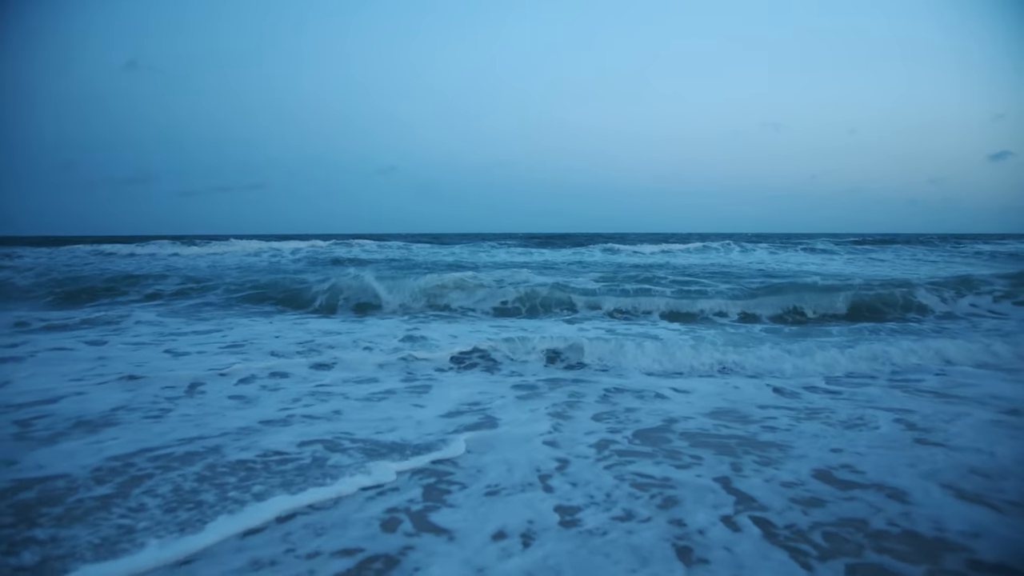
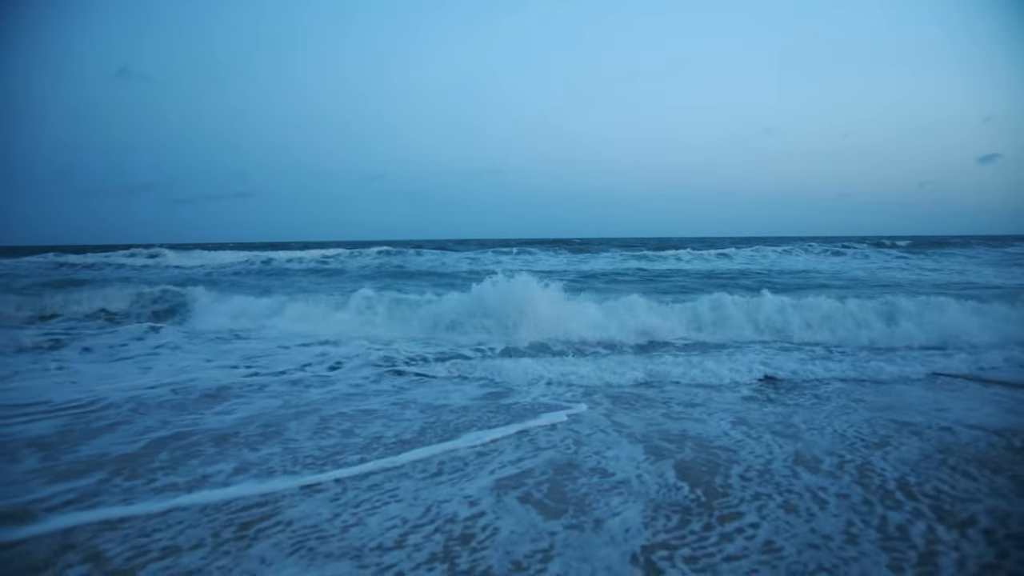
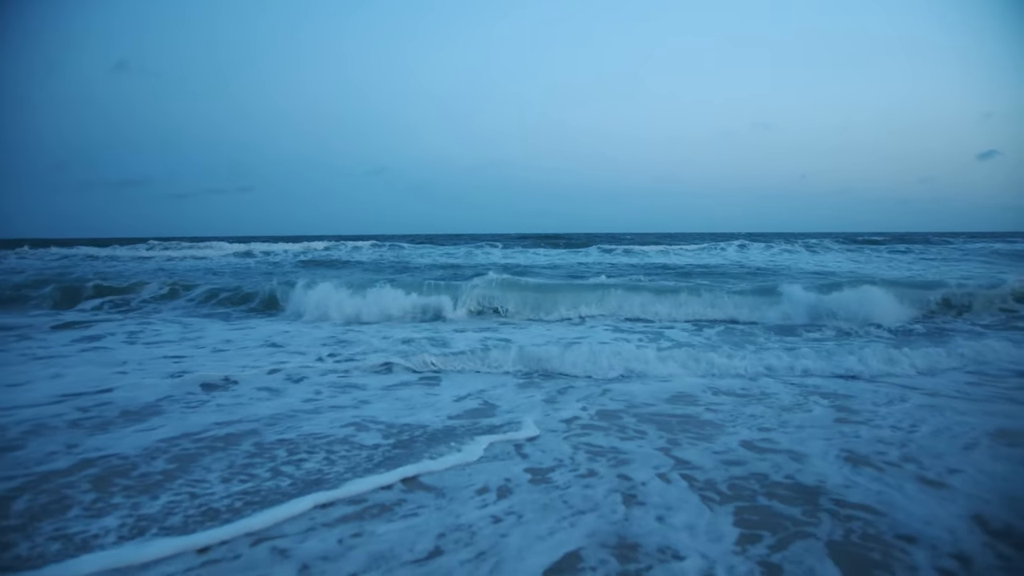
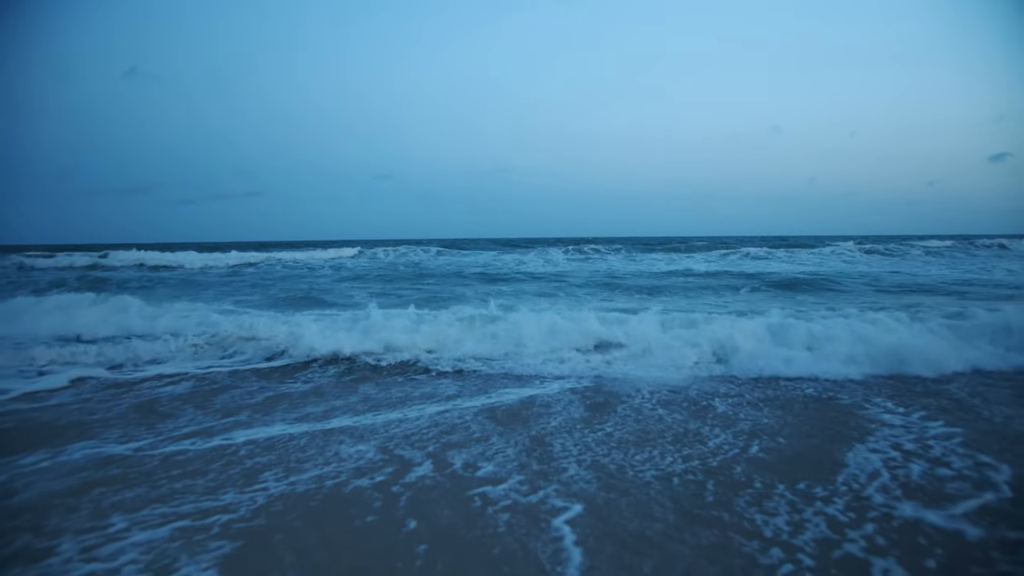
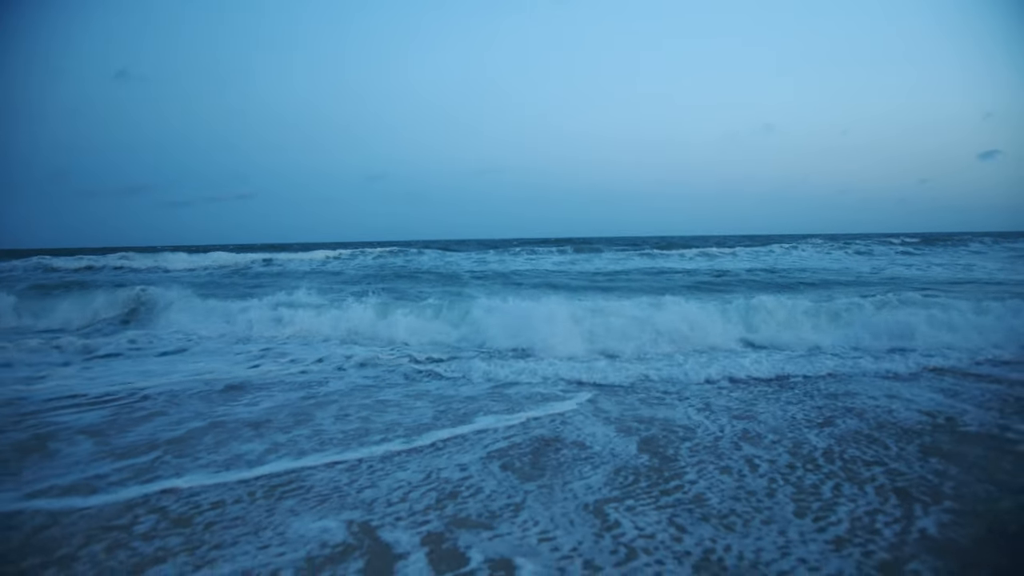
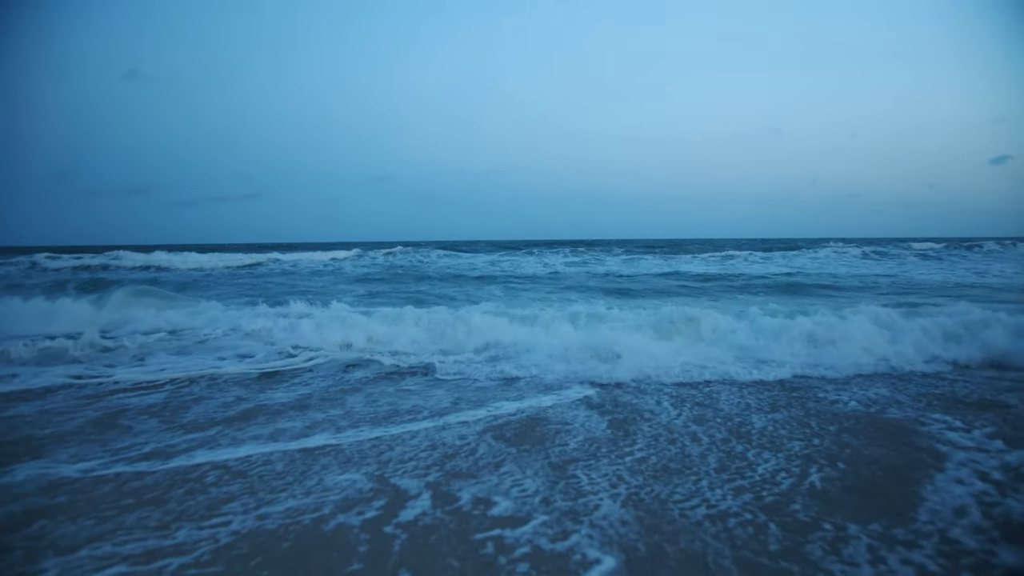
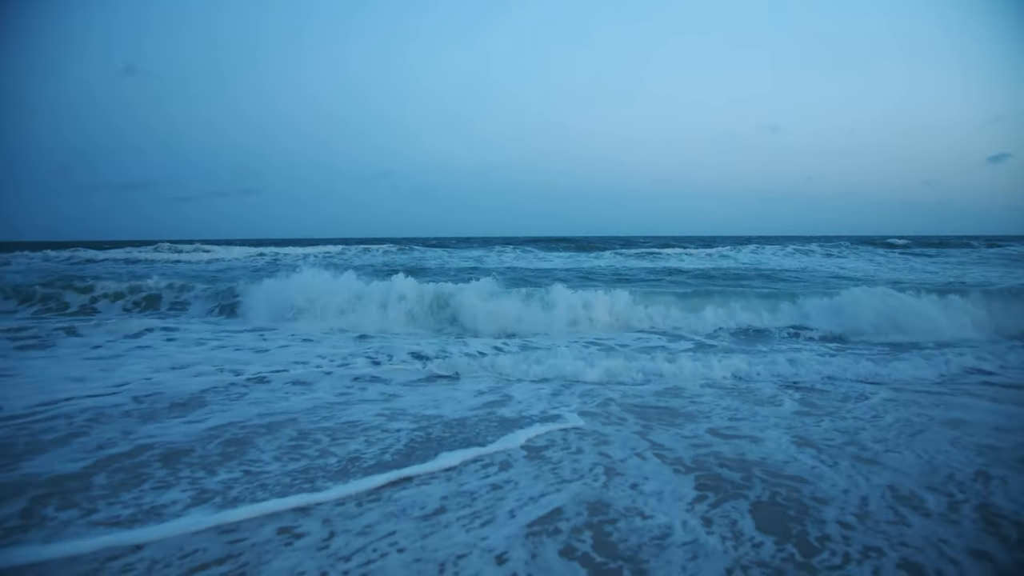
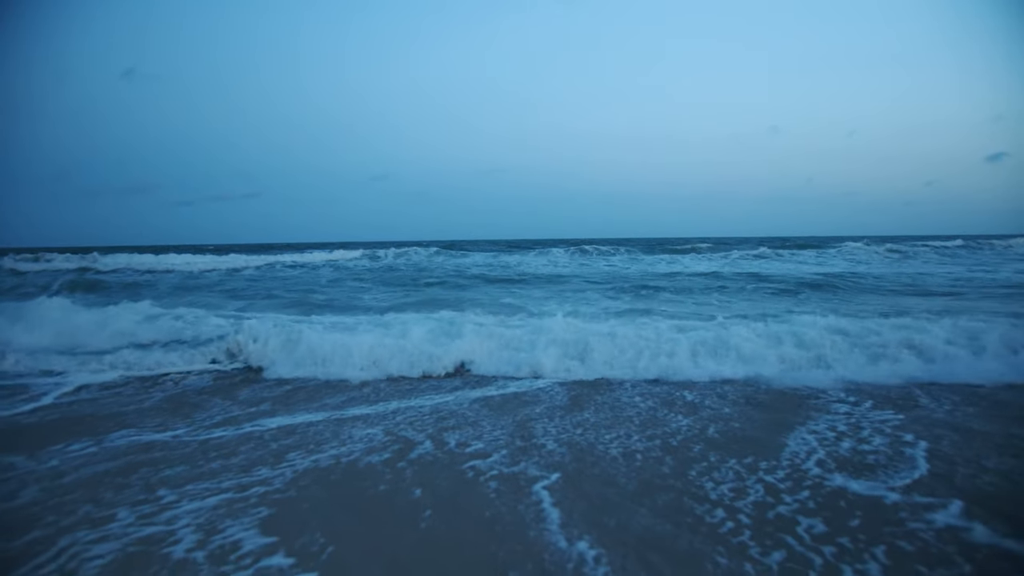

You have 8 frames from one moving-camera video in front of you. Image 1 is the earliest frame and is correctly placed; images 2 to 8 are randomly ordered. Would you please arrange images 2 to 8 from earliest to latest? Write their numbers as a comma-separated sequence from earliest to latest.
3, 7, 2, 5, 6, 4, 8
